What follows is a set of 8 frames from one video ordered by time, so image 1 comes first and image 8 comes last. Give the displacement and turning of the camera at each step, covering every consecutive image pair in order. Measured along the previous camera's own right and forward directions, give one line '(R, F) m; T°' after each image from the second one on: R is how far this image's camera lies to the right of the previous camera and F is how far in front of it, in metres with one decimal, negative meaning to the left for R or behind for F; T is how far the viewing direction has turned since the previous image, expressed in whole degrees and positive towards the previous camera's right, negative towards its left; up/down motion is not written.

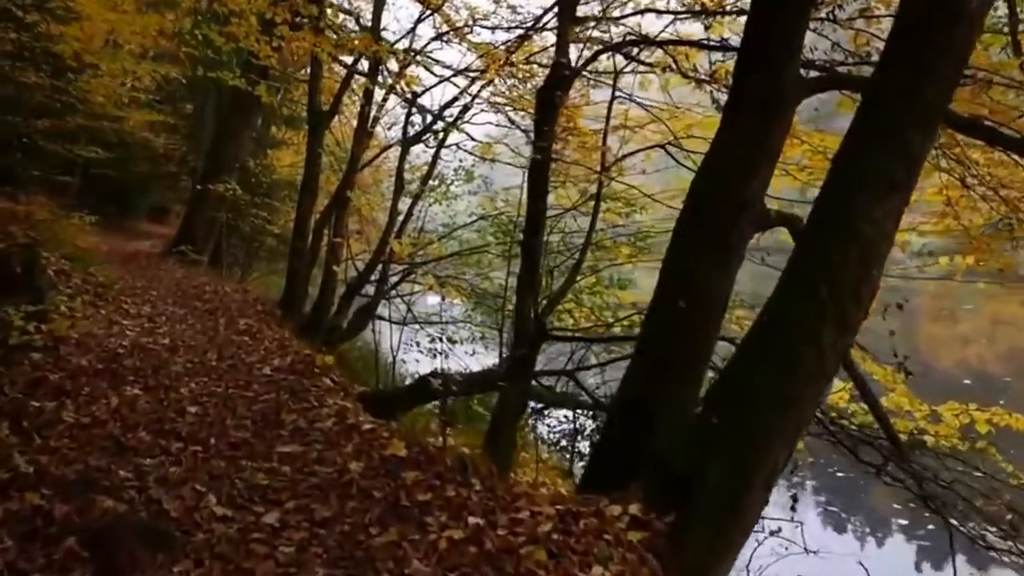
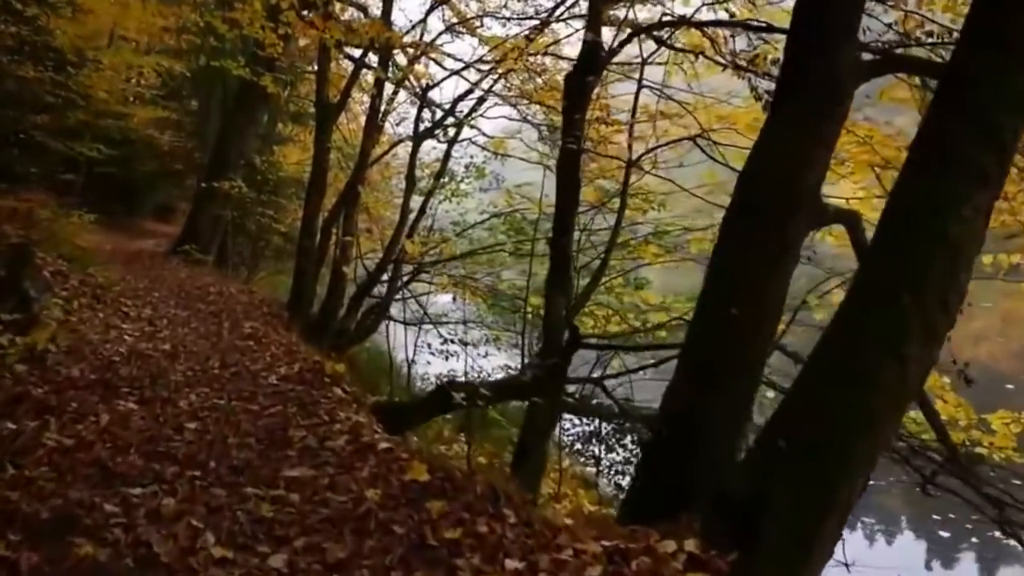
(-0.2, +0.5) m; 0°
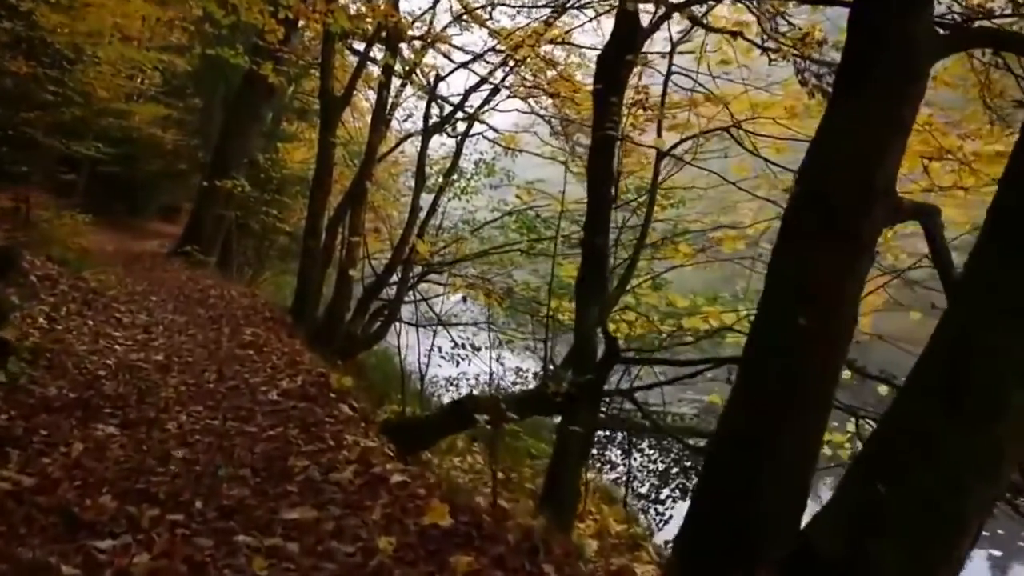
(-0.1, +0.6) m; 0°
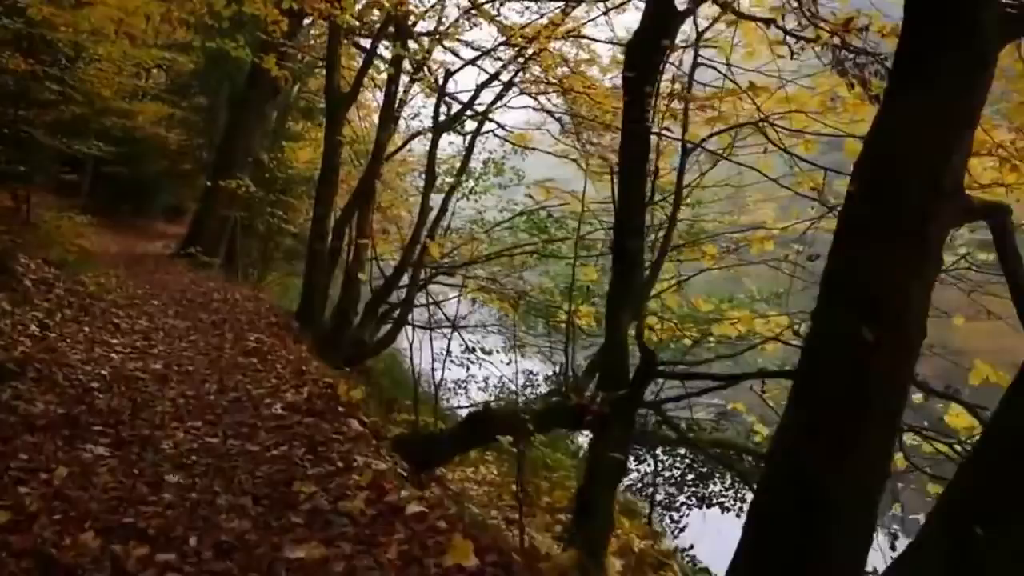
(-0.1, +0.4) m; 0°
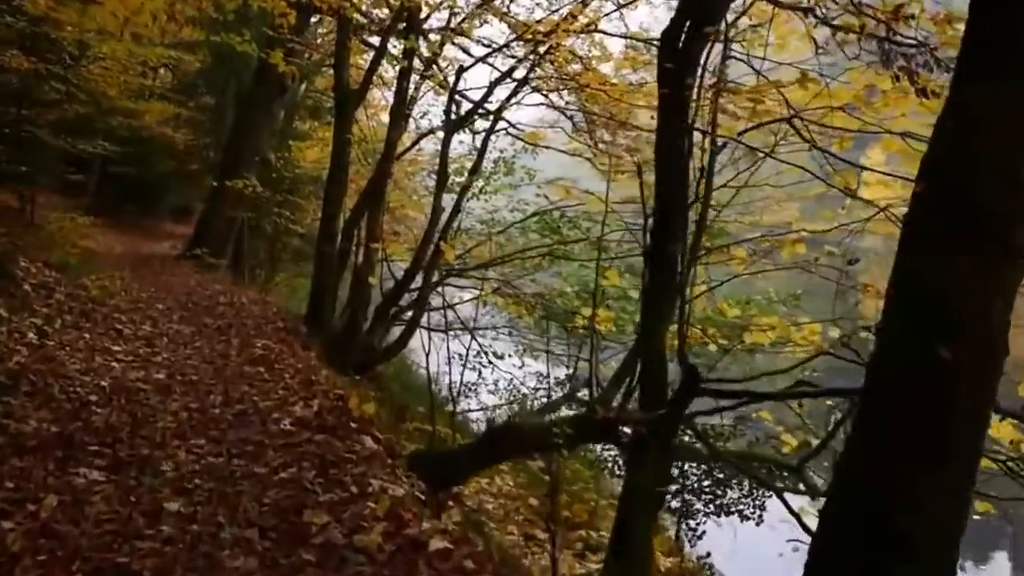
(-0.1, +0.4) m; 0°
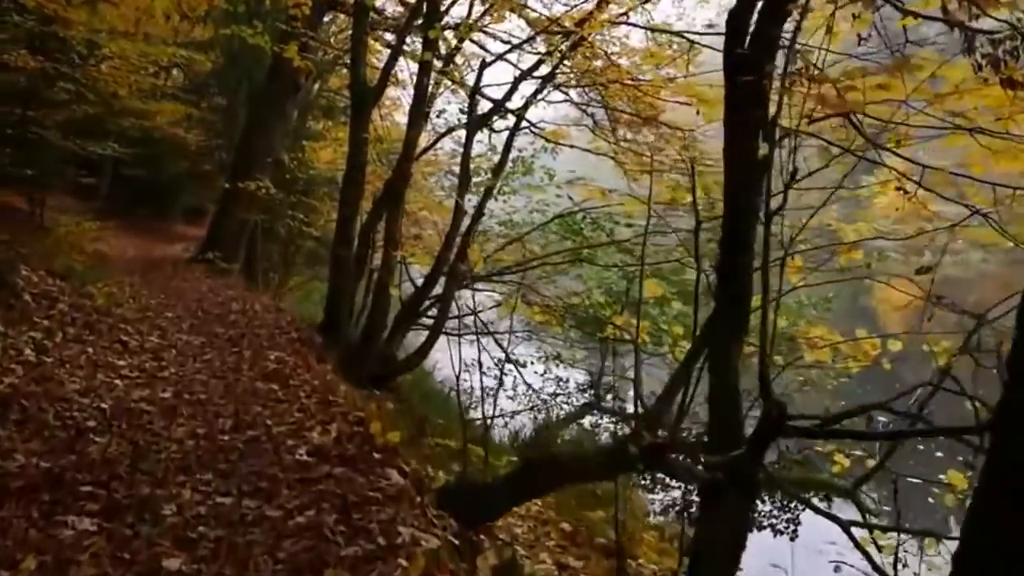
(-0.2, +0.5) m; -1°
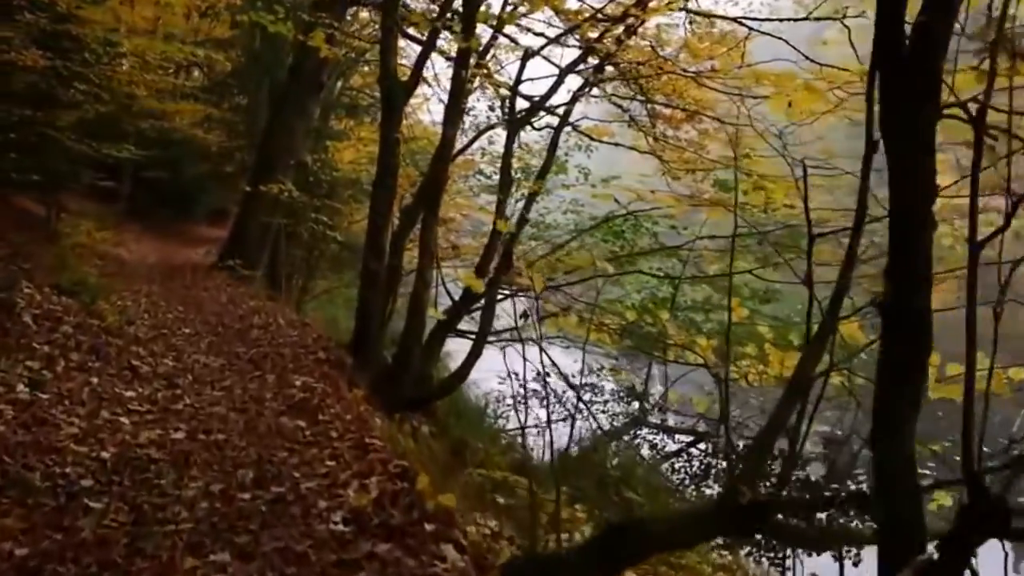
(-0.3, +0.9) m; -2°
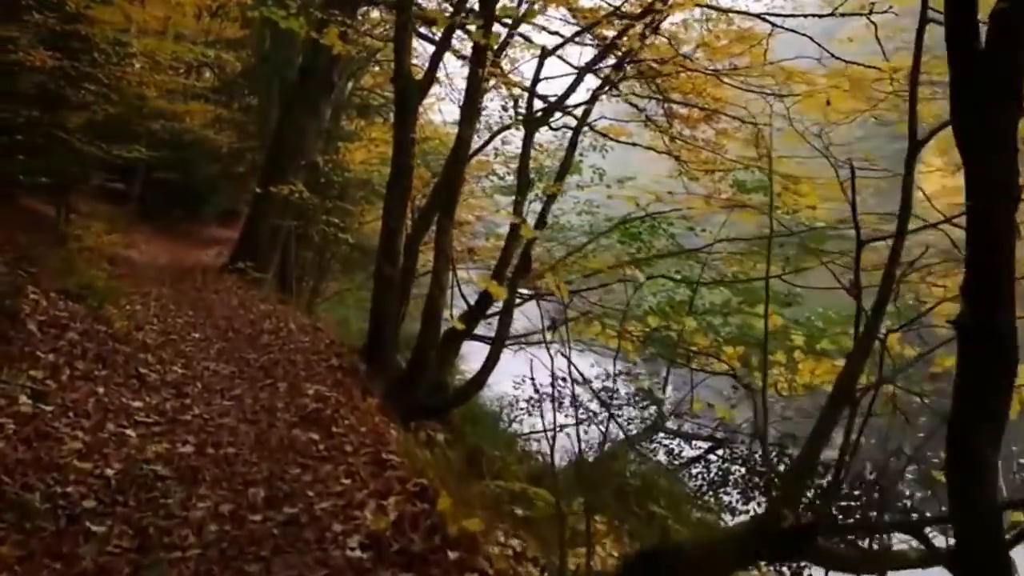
(-0.1, +0.3) m; -1°
